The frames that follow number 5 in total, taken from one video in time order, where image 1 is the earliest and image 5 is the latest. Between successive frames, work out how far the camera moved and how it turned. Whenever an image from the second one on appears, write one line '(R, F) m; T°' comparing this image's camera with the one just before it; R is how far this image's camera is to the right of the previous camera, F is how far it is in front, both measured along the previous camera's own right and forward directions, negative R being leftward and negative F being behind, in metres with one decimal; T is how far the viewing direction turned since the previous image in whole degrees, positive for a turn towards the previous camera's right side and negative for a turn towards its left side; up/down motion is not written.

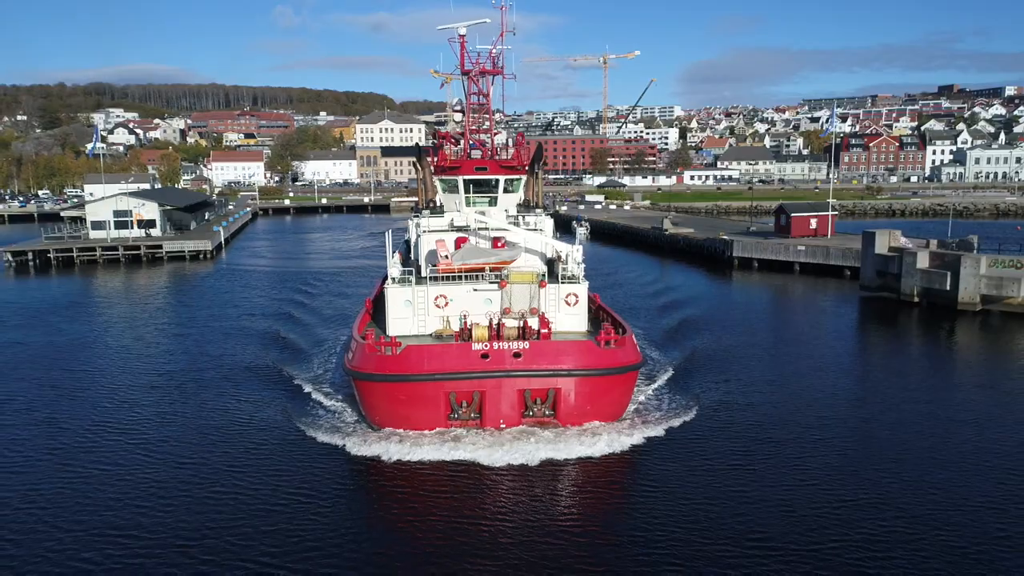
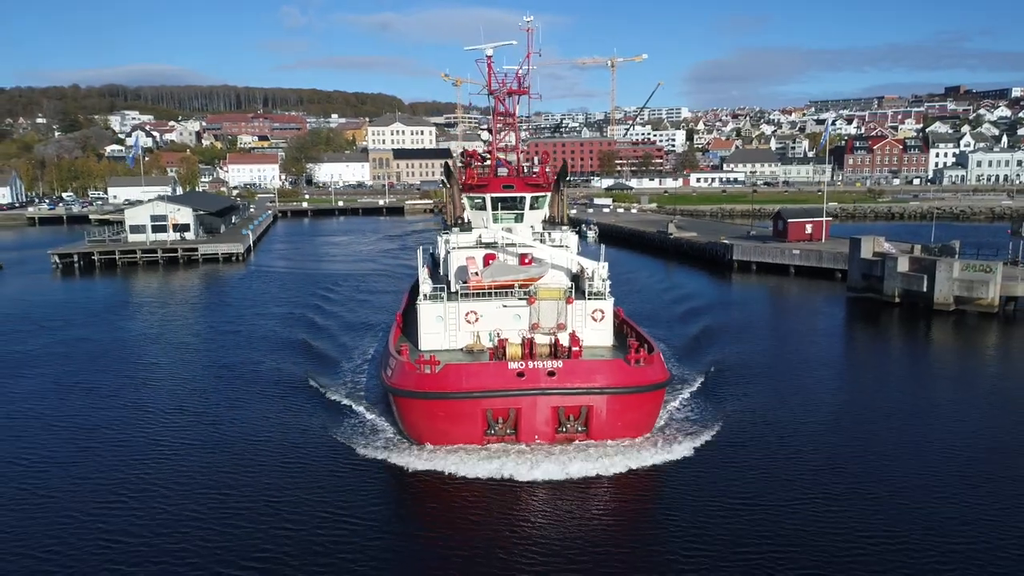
(-0.2, -1.3) m; -1°
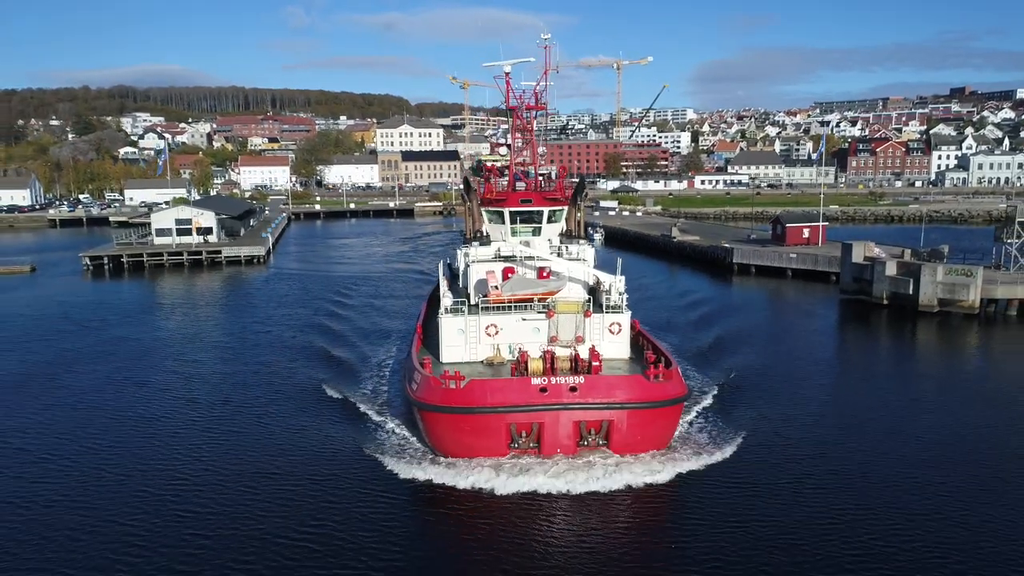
(-0.1, -0.9) m; 0°
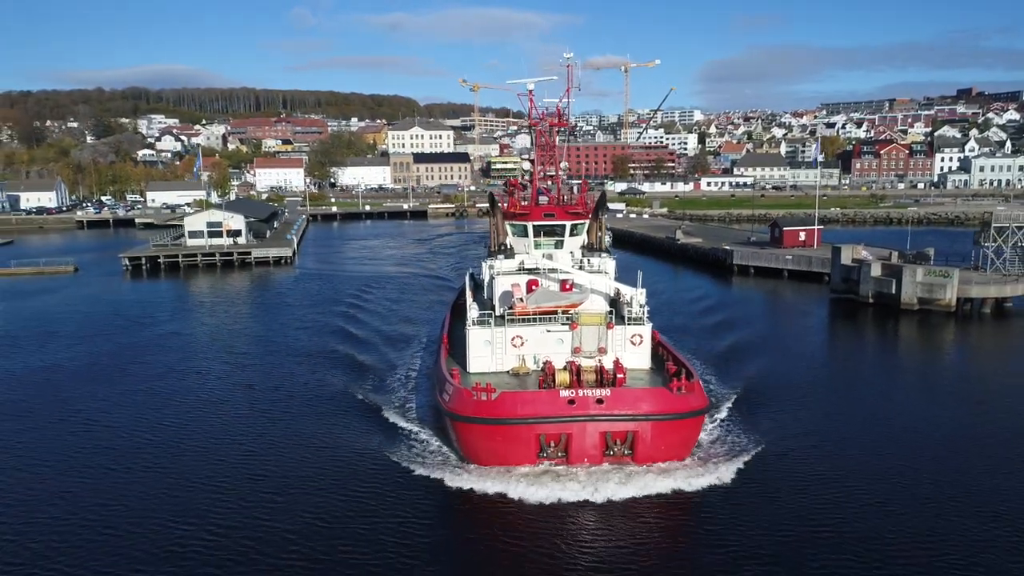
(-0.2, -1.3) m; -1°
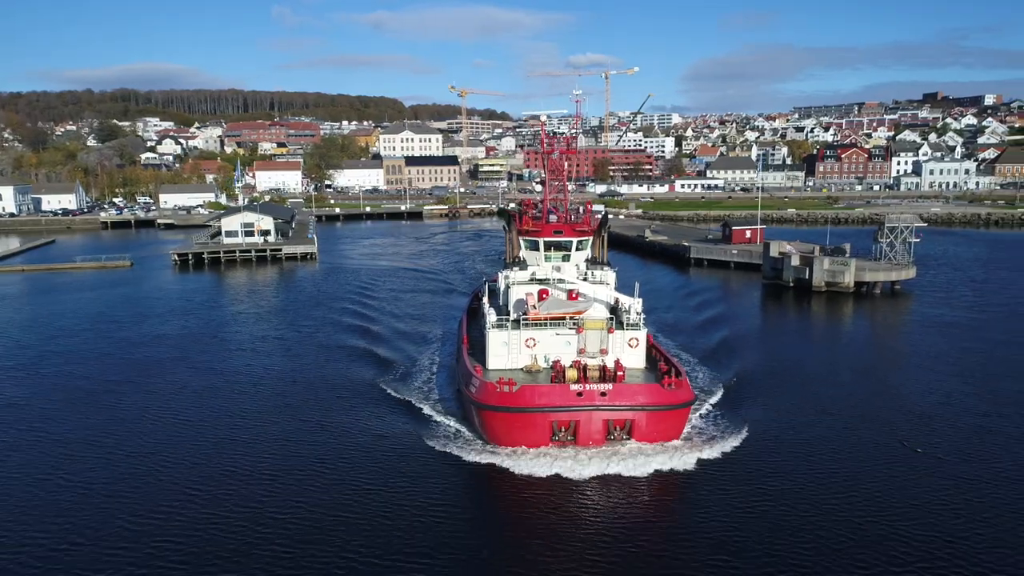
(-0.4, -4.1) m; +1°
